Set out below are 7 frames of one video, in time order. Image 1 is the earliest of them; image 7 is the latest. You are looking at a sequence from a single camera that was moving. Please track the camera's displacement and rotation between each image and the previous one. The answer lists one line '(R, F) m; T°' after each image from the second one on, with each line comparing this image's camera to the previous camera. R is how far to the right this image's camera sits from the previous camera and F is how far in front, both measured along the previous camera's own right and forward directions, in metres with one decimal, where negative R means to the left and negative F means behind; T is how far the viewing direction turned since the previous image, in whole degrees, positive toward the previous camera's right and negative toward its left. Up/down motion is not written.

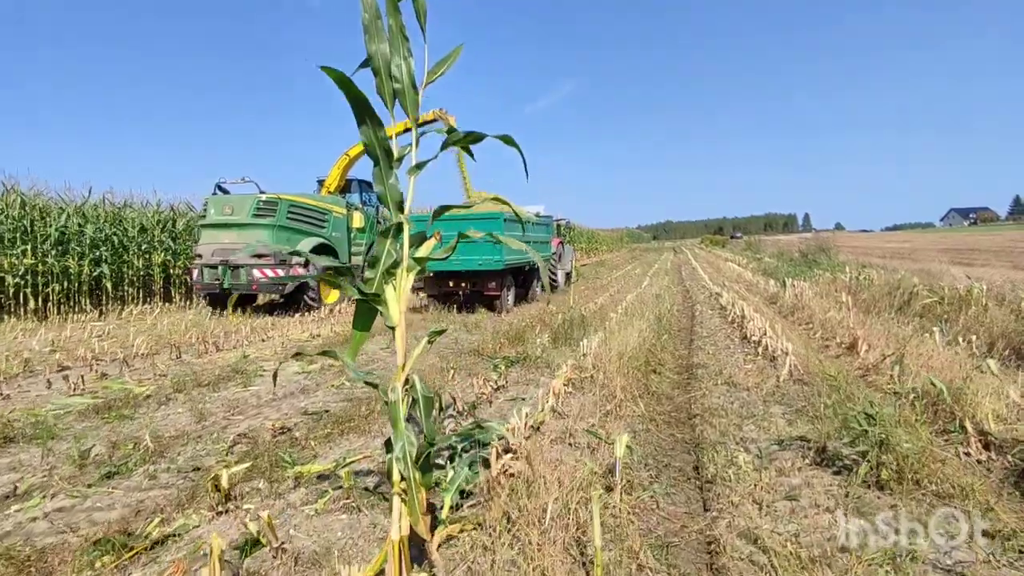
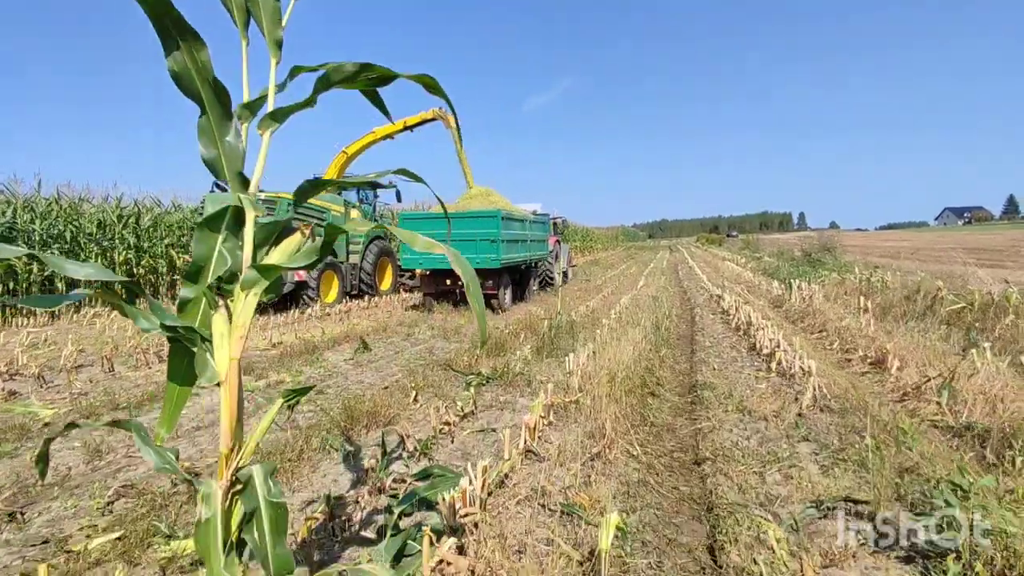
(+0.2, +0.8) m; 0°
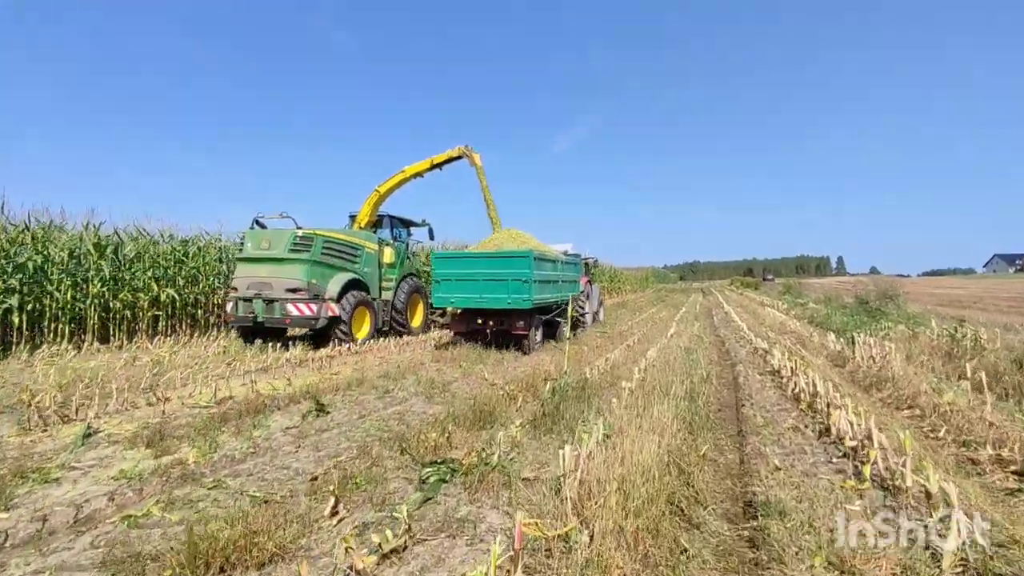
(+0.3, +1.5) m; -3°
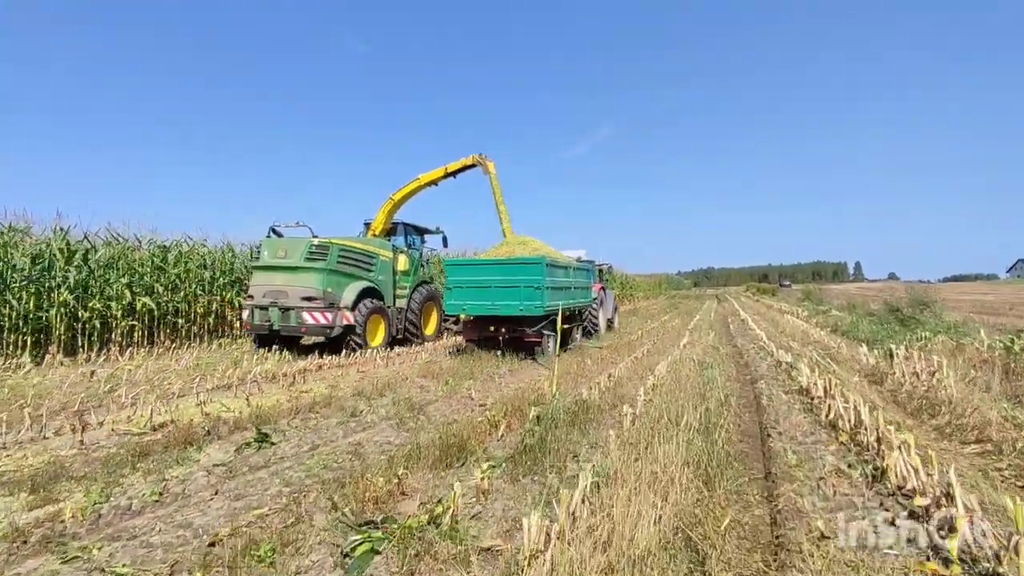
(+0.3, +0.9) m; -1°
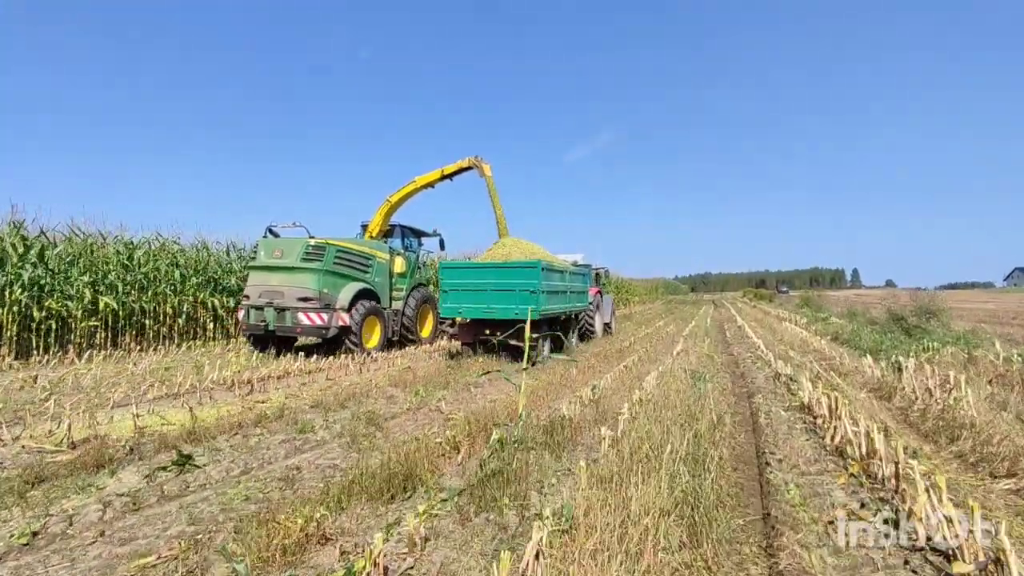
(+0.3, +0.6) m; 0°
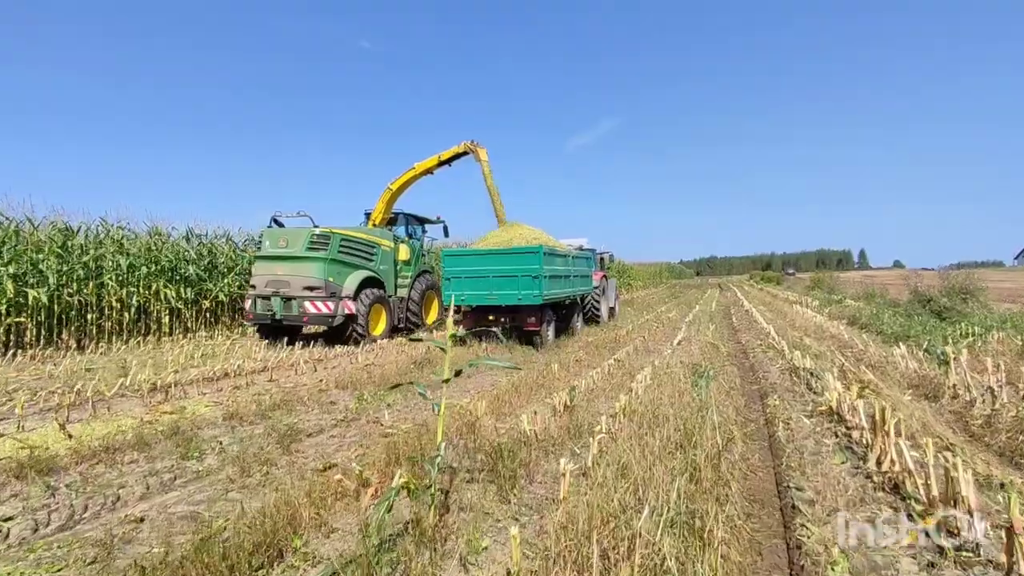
(+0.4, +1.3) m; 0°
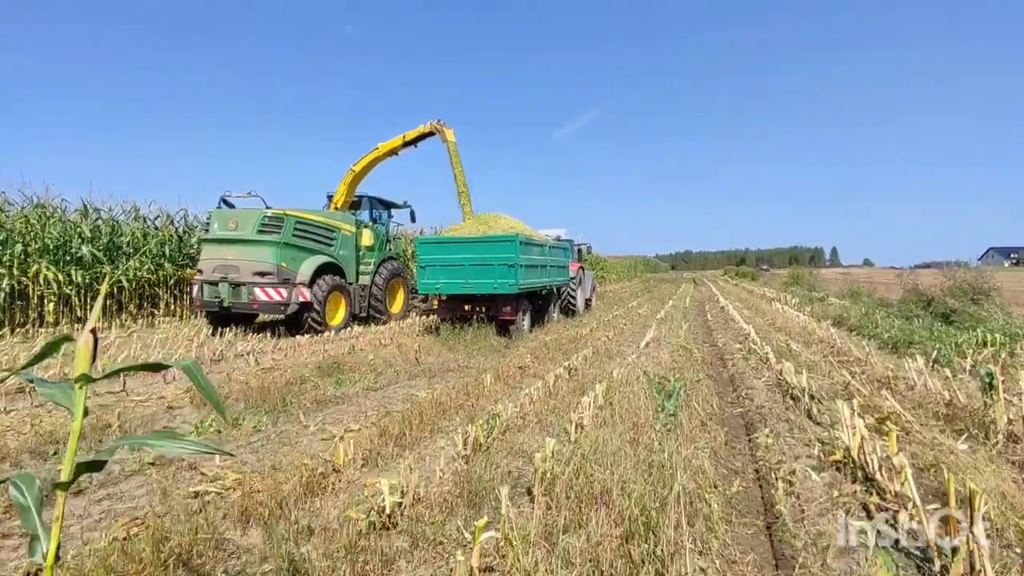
(+0.6, +1.6) m; +2°
